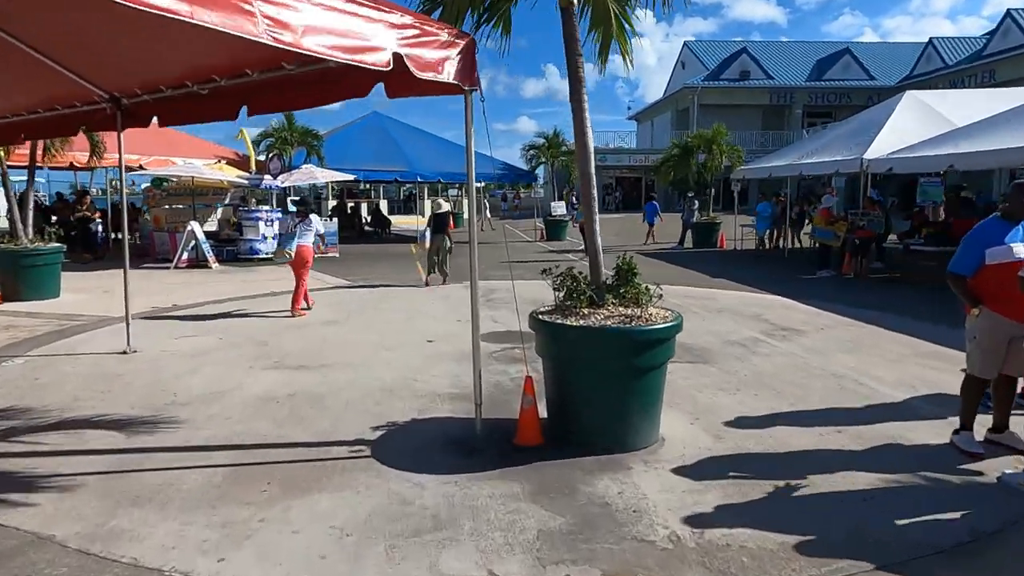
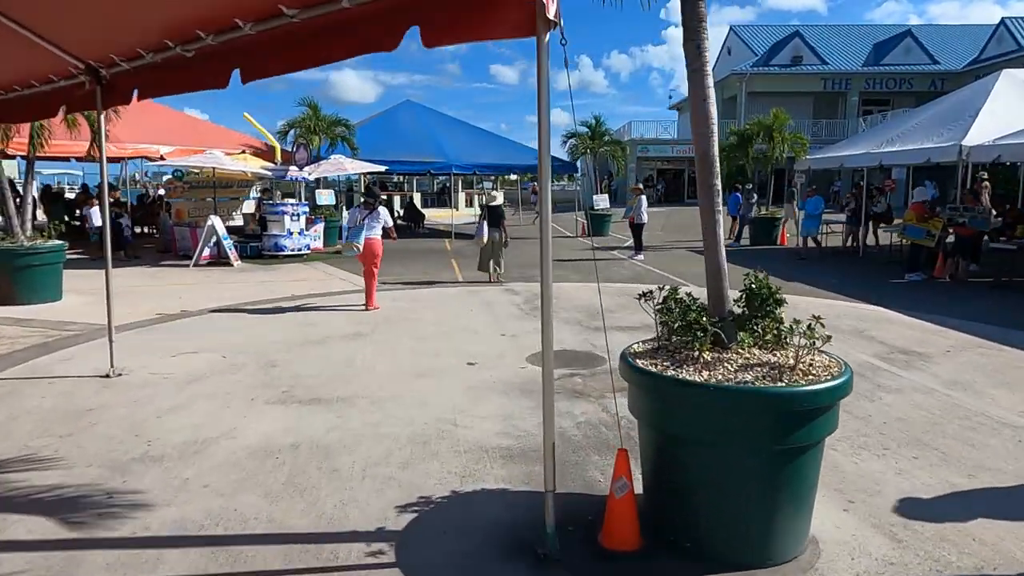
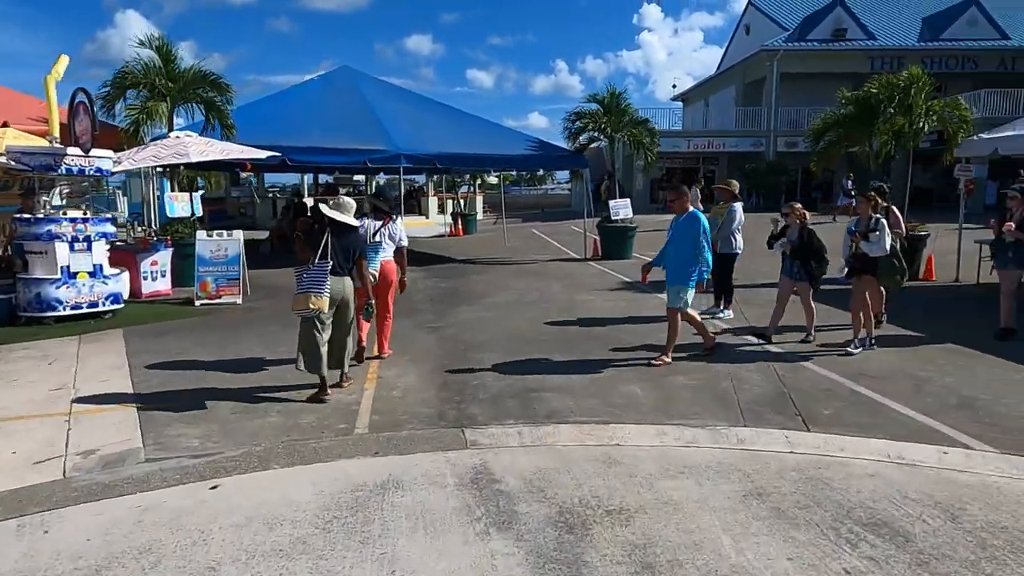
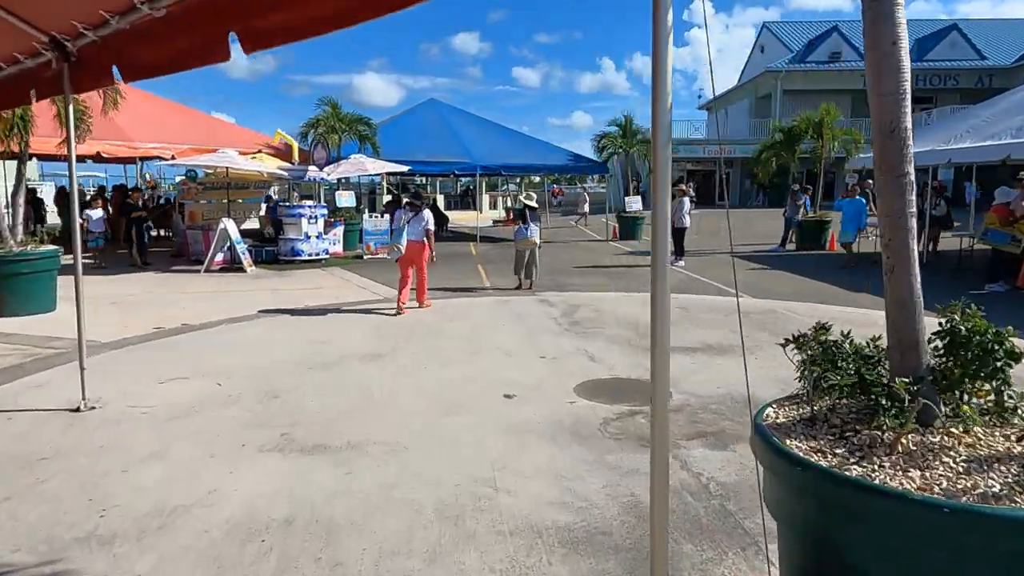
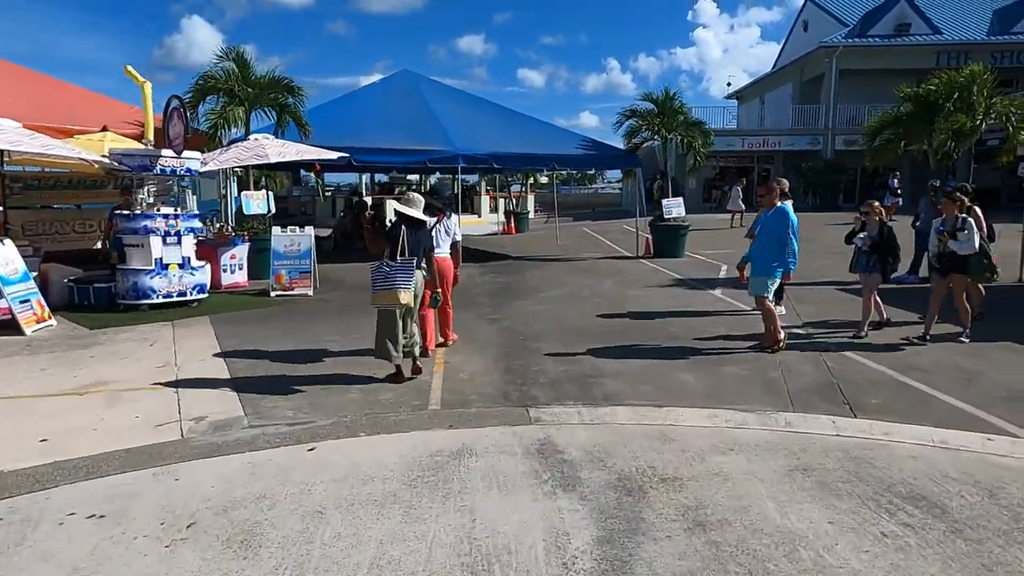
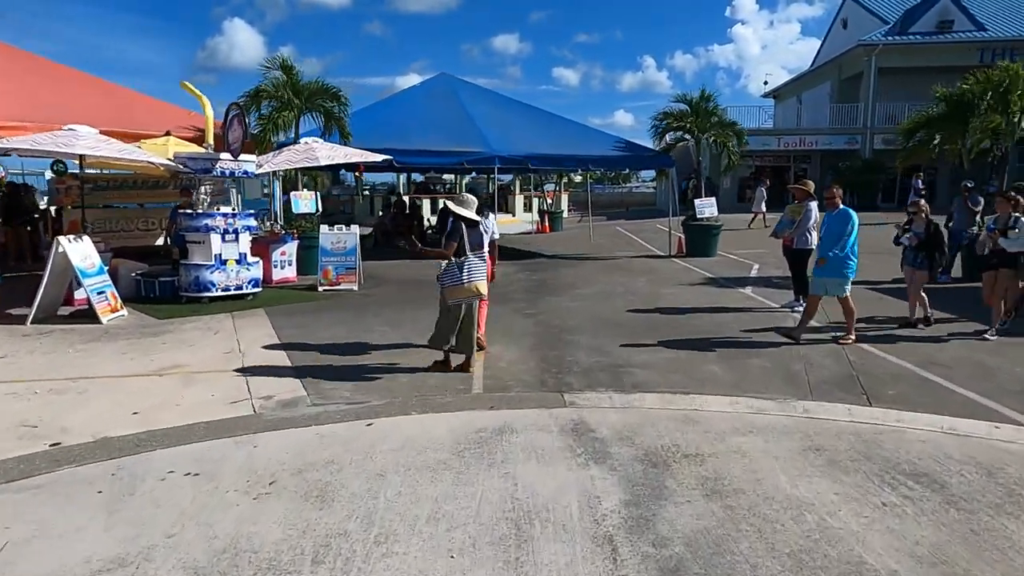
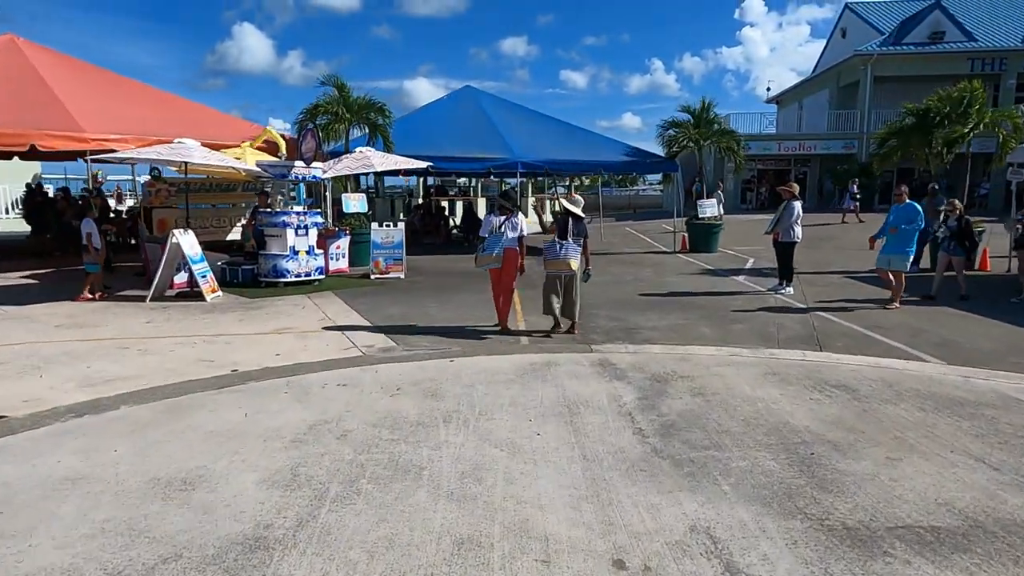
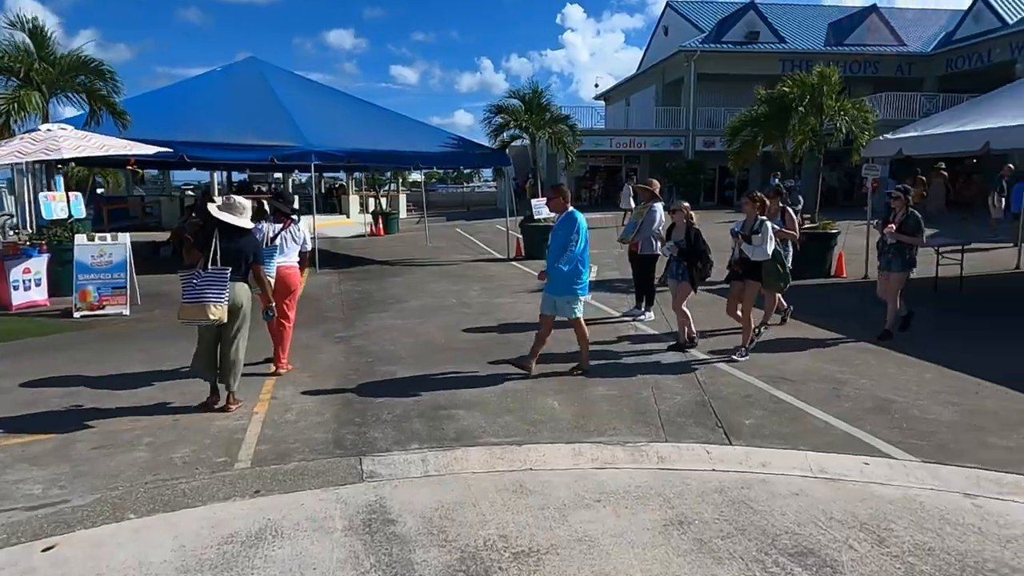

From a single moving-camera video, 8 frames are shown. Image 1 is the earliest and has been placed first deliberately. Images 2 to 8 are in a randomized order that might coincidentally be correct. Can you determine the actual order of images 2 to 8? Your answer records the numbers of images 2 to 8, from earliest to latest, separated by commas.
2, 4, 7, 6, 5, 3, 8
